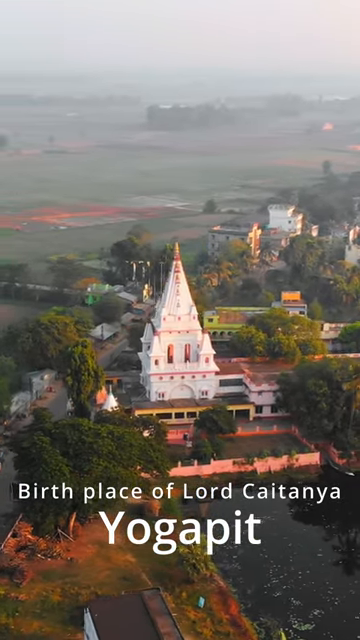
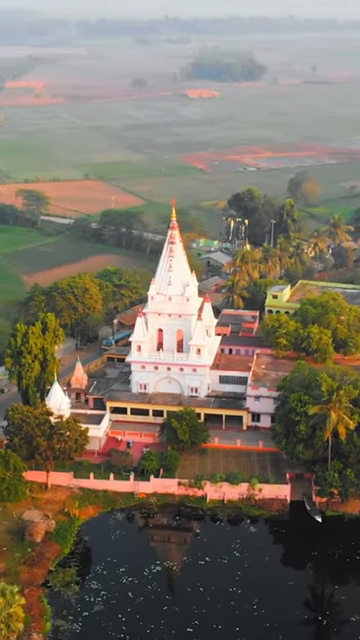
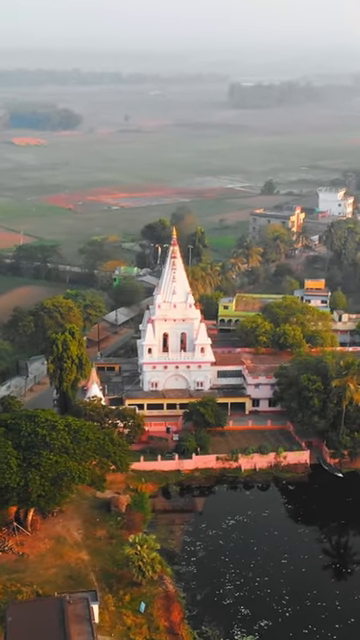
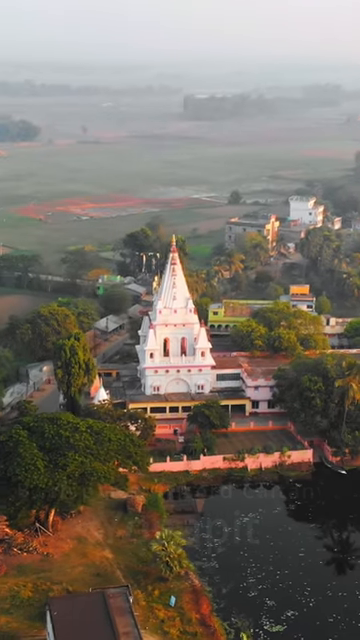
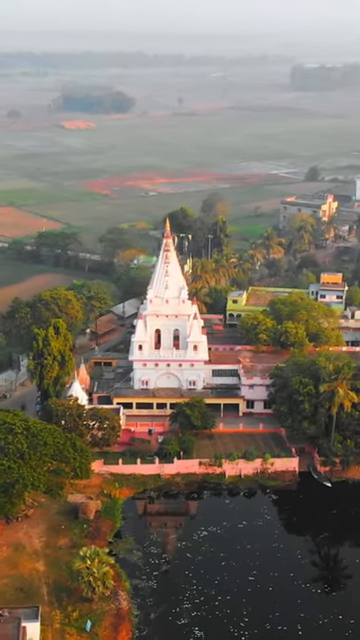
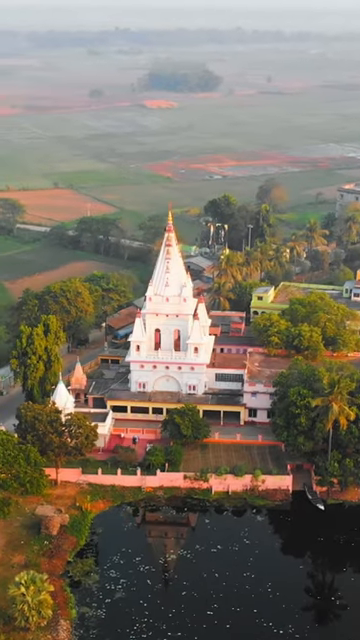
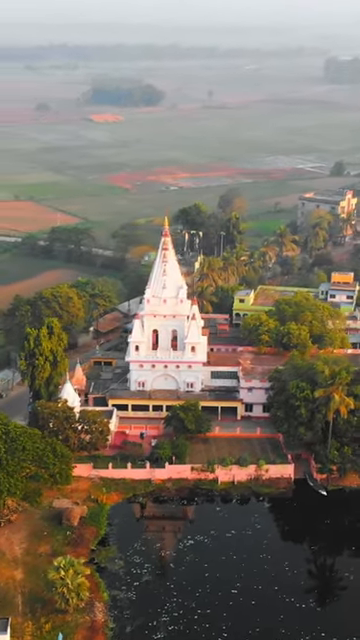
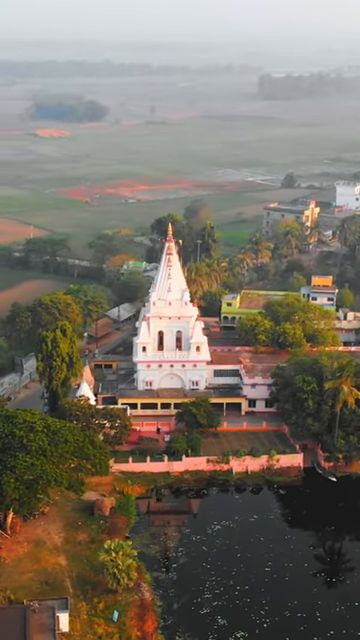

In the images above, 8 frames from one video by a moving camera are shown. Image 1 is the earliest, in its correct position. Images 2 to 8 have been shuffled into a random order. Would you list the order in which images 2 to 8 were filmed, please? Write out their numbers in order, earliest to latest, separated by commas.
4, 3, 8, 5, 7, 6, 2
